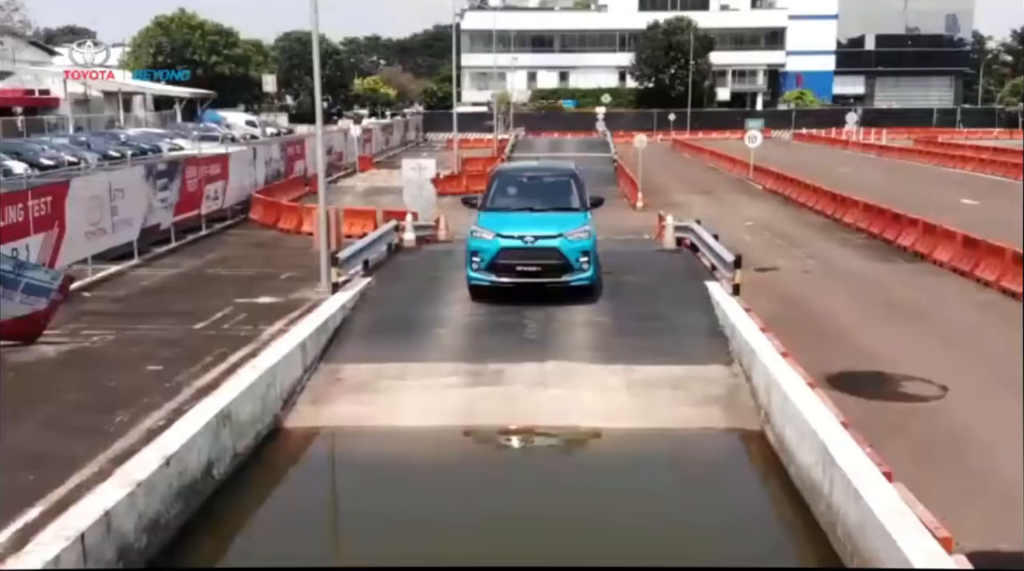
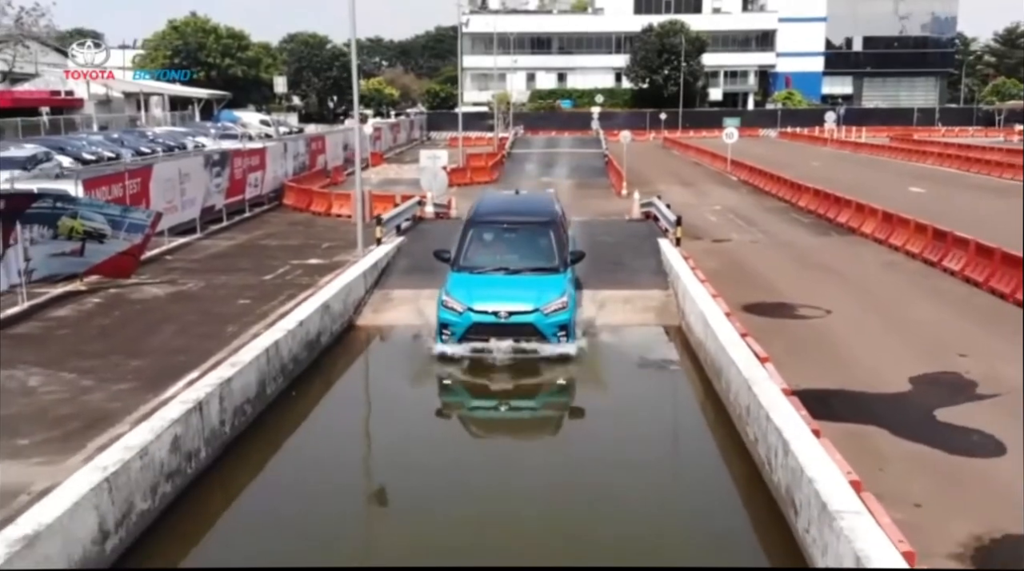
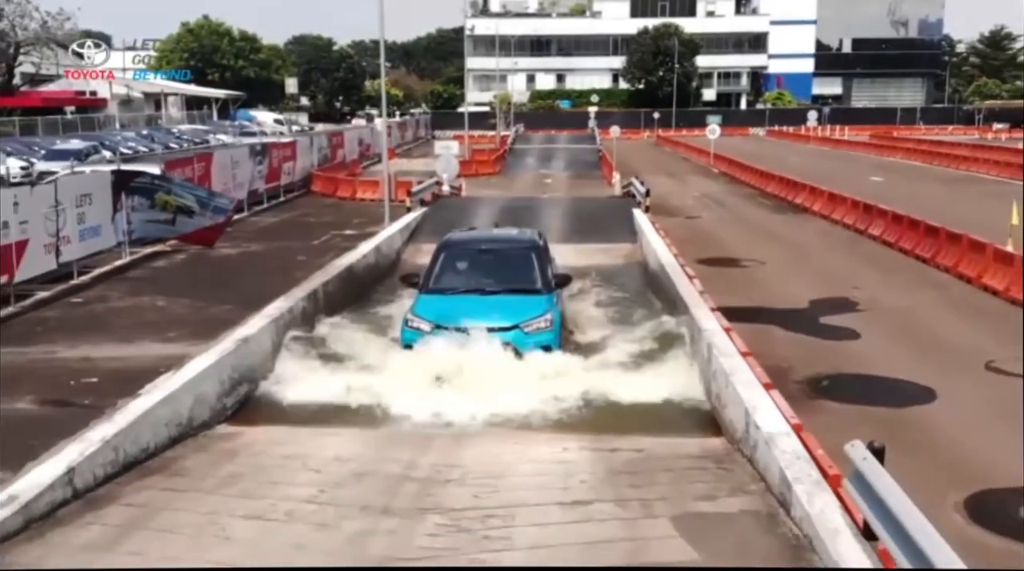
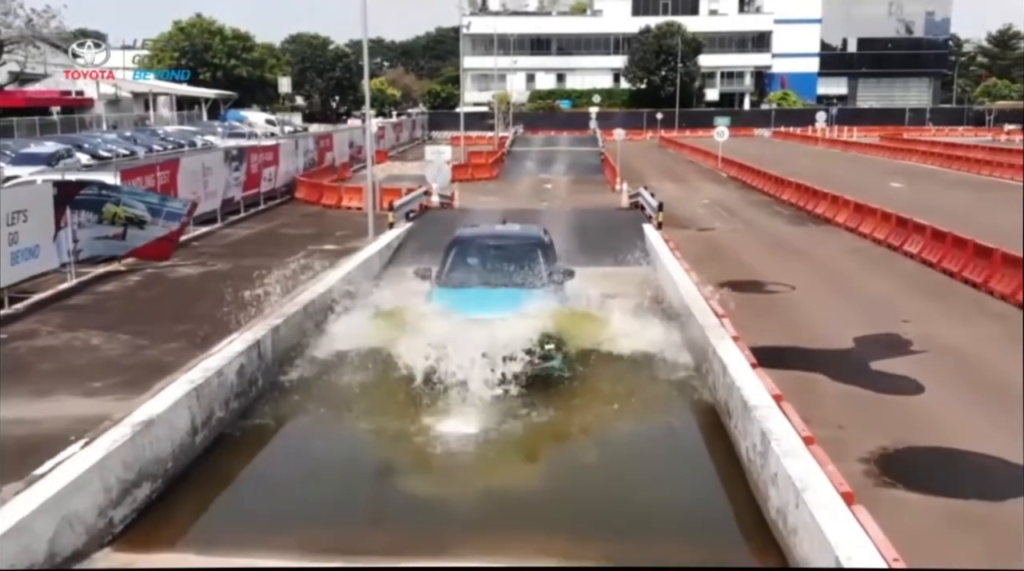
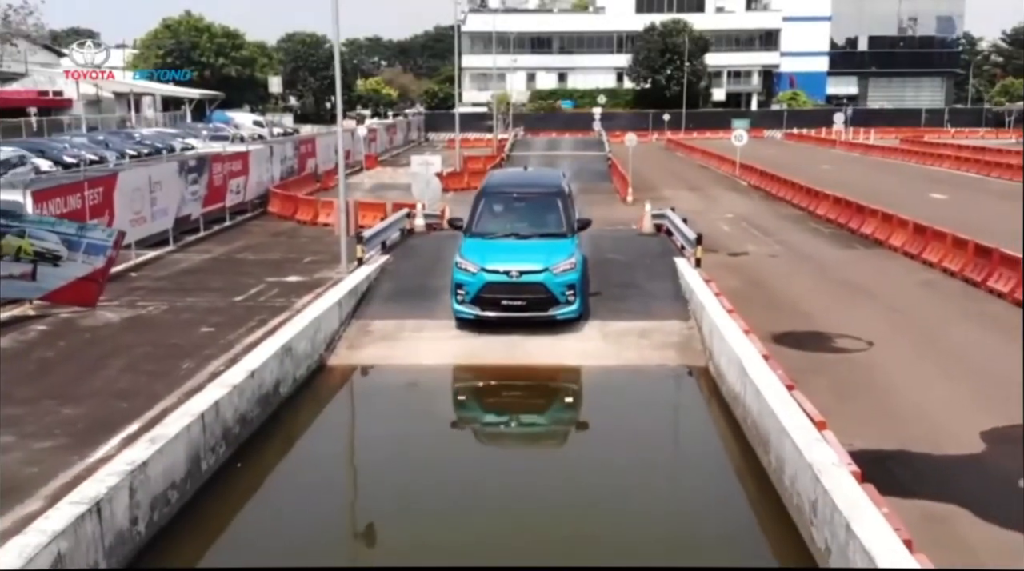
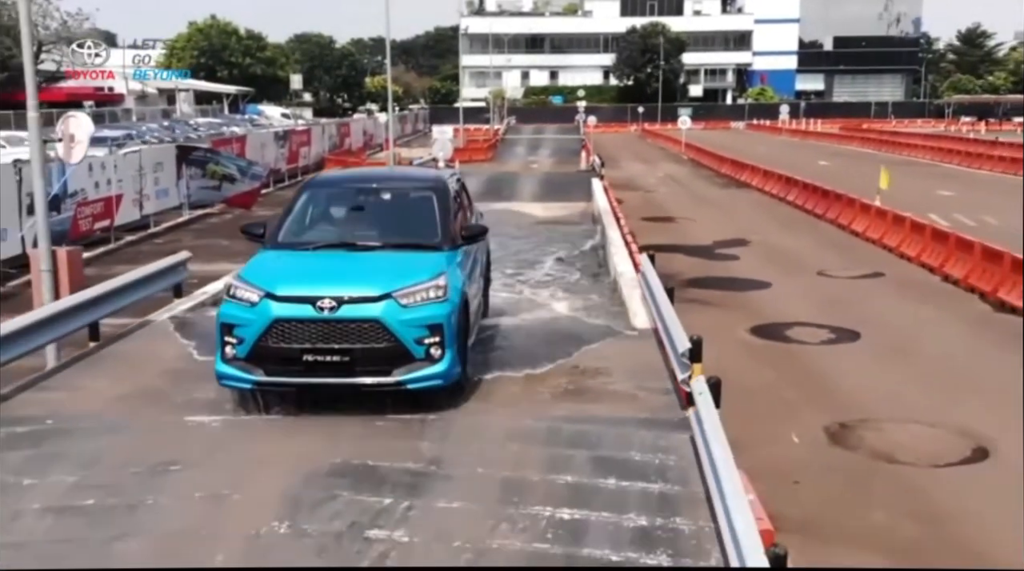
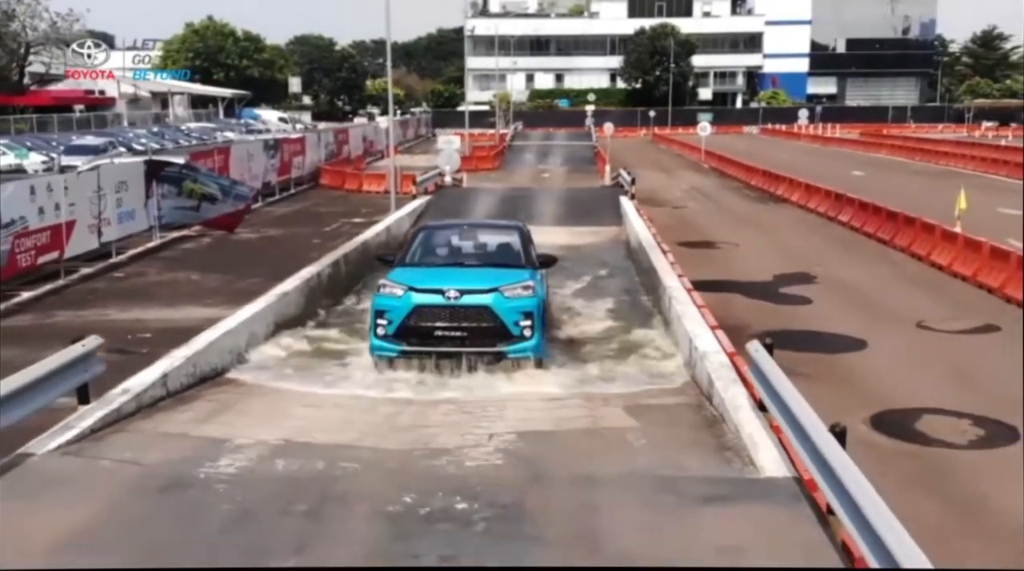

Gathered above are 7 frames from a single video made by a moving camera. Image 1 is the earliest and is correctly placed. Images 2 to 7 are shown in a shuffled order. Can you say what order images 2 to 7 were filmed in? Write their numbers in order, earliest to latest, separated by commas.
5, 2, 4, 3, 7, 6
